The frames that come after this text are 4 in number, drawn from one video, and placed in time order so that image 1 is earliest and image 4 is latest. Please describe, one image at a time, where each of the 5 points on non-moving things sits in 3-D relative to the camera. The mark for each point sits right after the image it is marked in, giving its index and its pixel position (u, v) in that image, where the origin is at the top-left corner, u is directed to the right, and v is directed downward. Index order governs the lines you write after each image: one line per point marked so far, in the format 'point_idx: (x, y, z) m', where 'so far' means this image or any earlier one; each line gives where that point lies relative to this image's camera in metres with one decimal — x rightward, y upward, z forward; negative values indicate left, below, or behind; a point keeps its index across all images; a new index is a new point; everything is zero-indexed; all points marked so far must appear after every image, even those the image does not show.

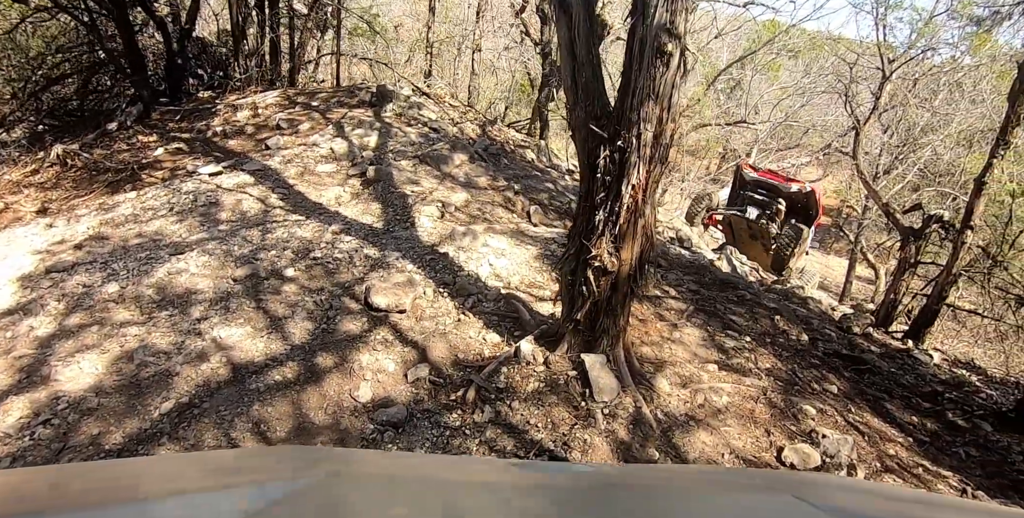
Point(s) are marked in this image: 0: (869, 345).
0: (+3.1, -0.7, +5.6) m
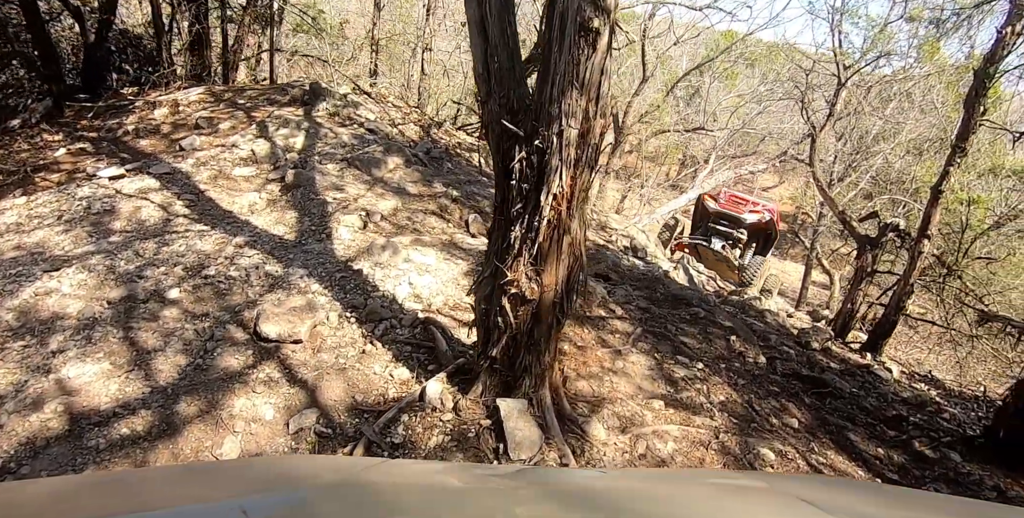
0: (+2.6, -0.8, +5.3) m
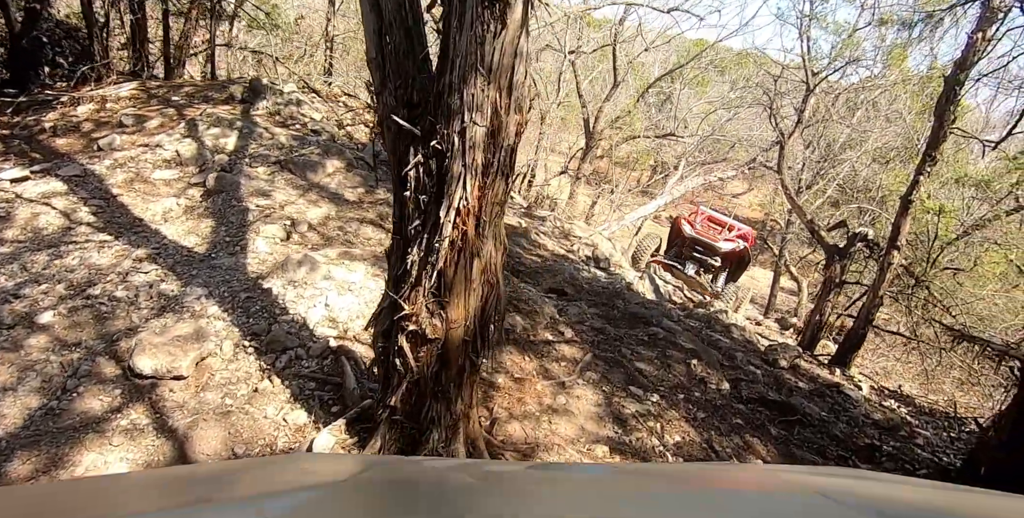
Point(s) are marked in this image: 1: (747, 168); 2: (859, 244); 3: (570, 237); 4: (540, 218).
0: (+2.2, -0.9, +5.0) m
1: (+5.2, +2.0, +14.3) m
2: (+4.0, +0.2, +7.4) m
3: (+0.7, +0.3, +7.8) m
4: (+0.4, +0.5, +8.0) m
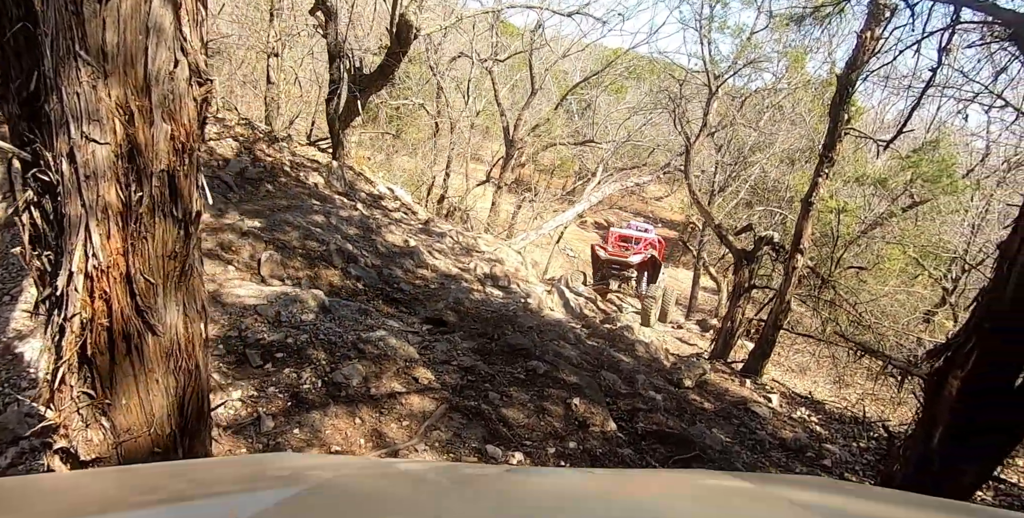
0: (+1.4, -1.0, +4.7) m
1: (+3.3, +1.9, +14.3) m
2: (+2.9, +0.1, +7.3) m
3: (-0.4, +0.1, +7.3) m
4: (-0.8, +0.3, +7.5) m
